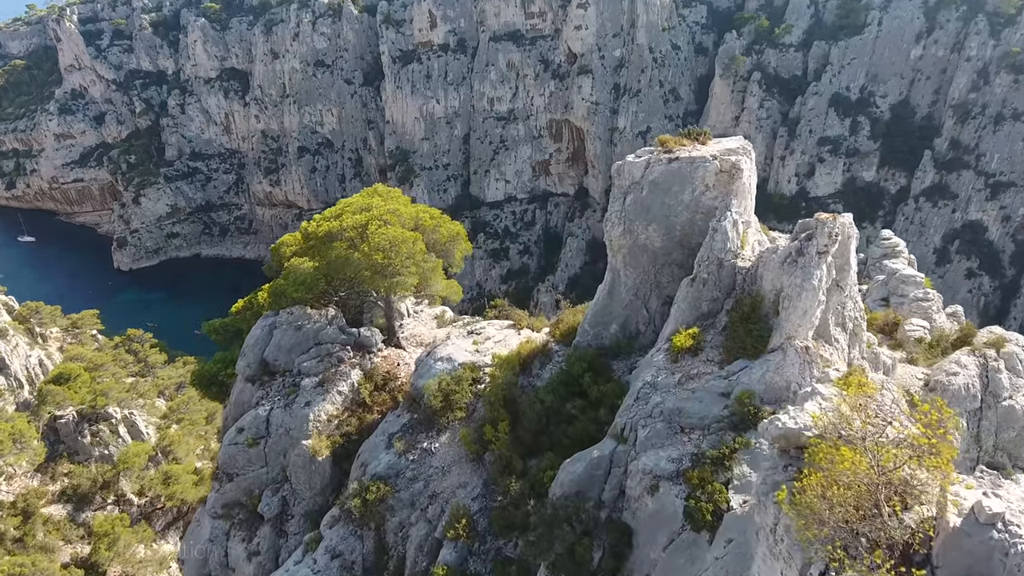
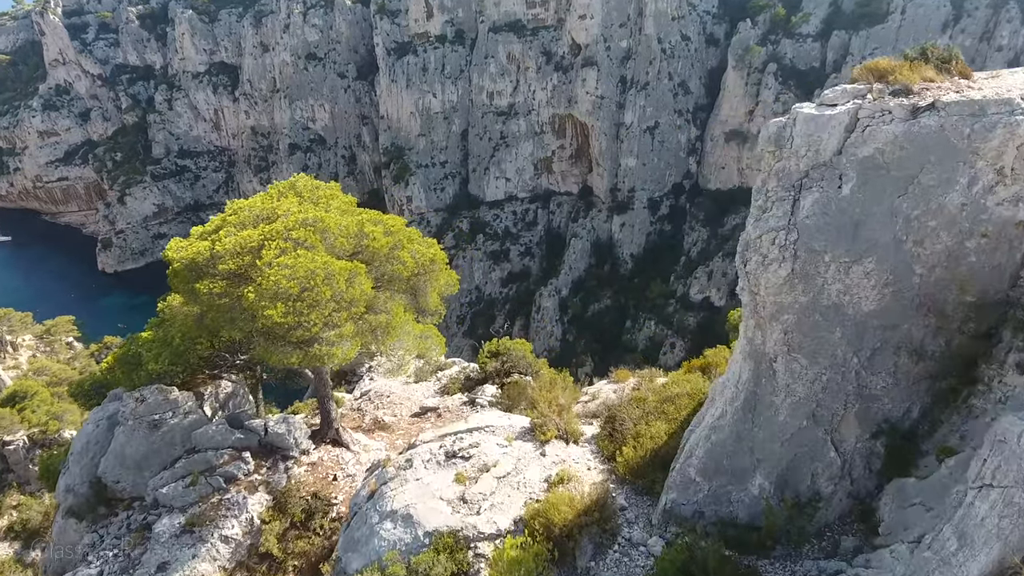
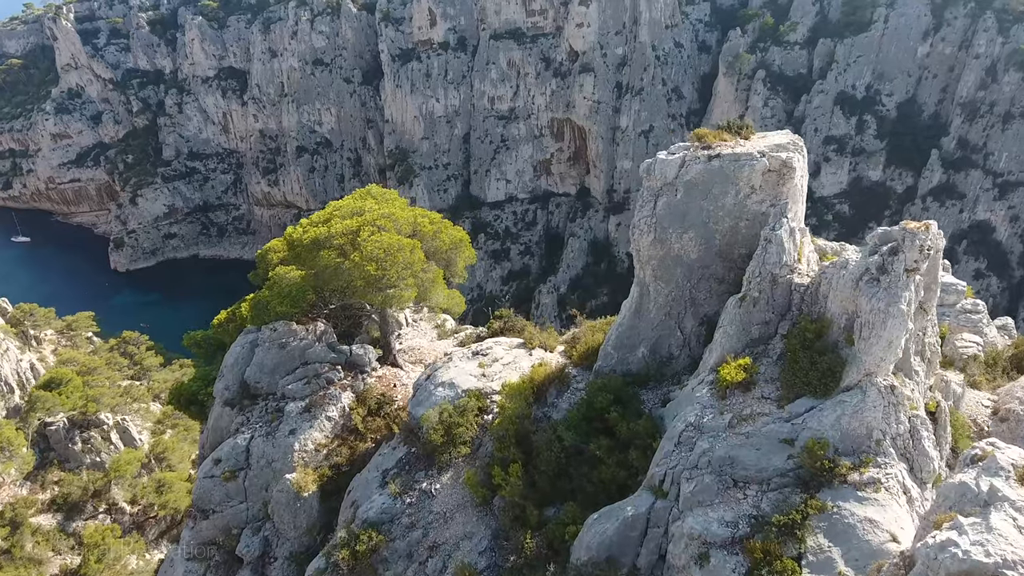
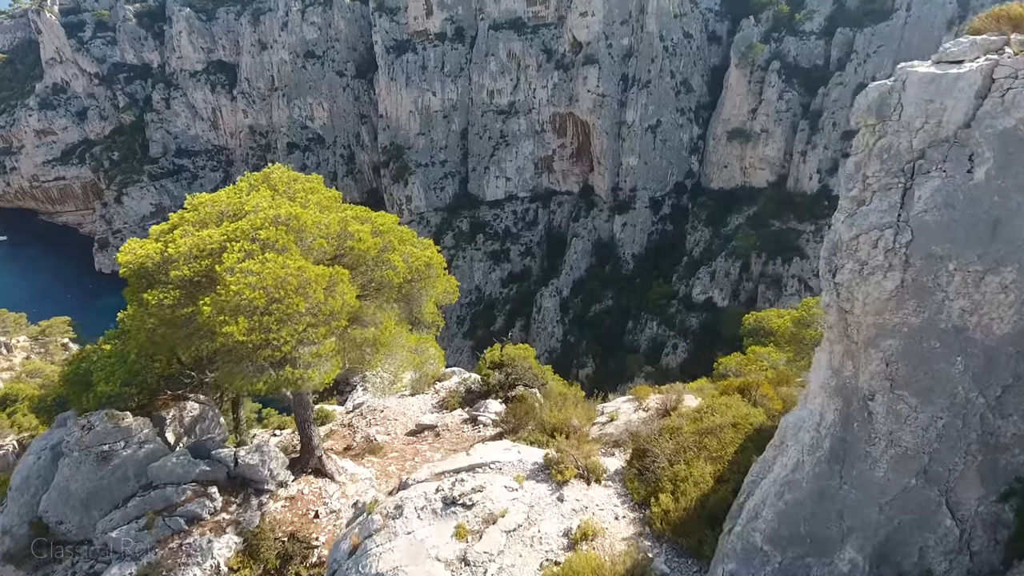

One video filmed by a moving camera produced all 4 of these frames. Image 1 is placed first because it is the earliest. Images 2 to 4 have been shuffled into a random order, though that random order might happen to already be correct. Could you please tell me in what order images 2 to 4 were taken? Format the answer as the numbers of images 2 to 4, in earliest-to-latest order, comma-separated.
3, 2, 4
